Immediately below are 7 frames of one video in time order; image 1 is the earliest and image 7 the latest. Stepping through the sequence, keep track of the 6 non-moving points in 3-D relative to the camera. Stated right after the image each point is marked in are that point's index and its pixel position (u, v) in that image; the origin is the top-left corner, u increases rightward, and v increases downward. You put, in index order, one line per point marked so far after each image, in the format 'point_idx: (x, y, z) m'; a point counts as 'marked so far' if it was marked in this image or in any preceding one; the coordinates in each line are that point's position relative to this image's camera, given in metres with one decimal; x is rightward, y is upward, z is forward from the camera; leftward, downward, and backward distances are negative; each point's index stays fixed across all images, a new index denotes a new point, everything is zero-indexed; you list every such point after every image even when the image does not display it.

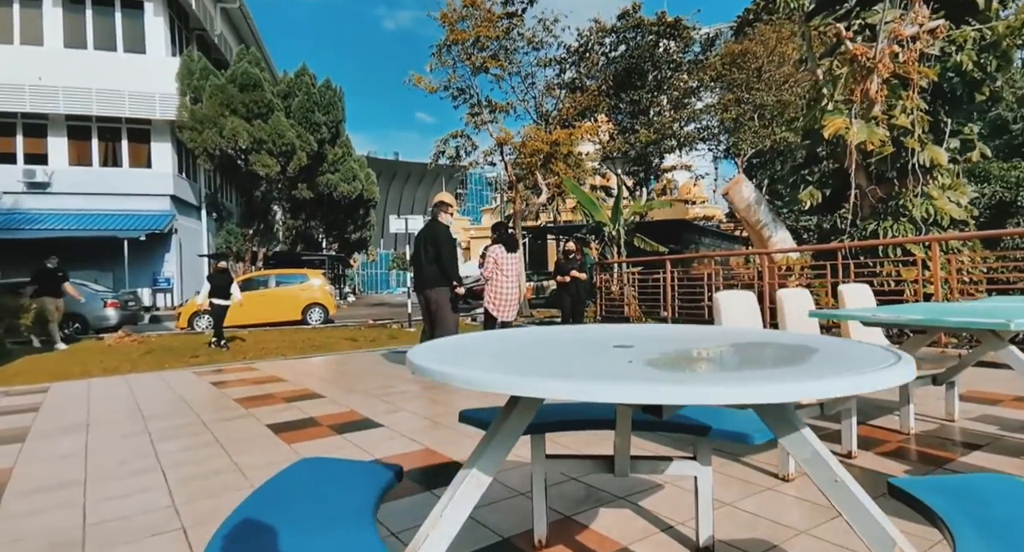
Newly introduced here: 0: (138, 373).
0: (-5.4, -1.4, +8.5) m
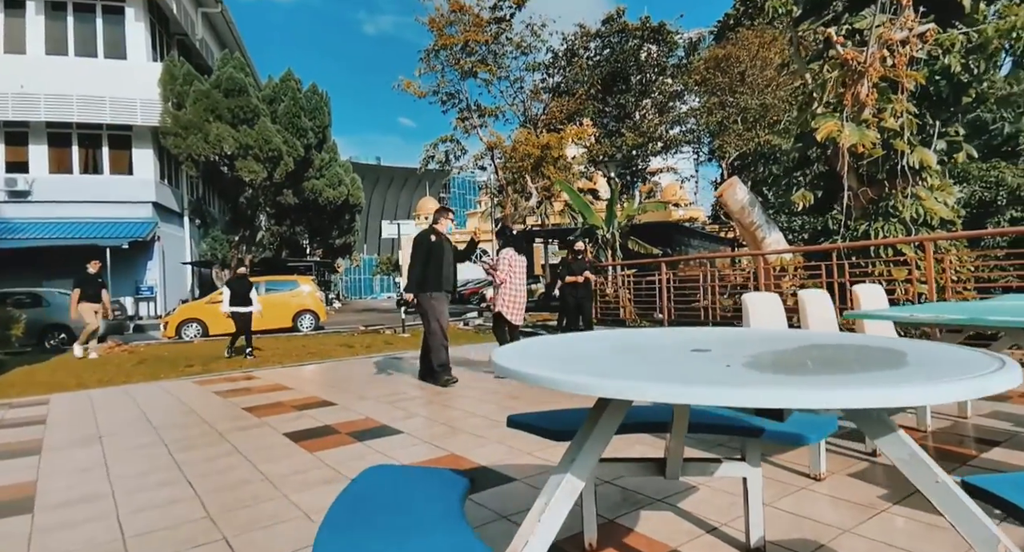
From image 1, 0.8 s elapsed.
0: (-5.4, -1.5, +8.4) m
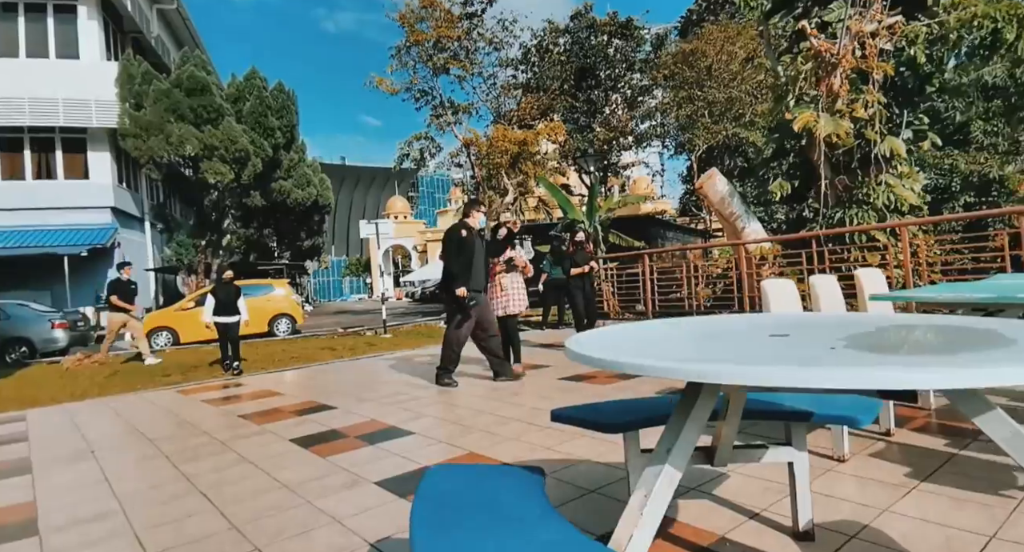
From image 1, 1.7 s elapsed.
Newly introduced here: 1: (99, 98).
0: (-5.5, -1.6, +8.1) m
1: (-13.7, +5.7, +19.4) m
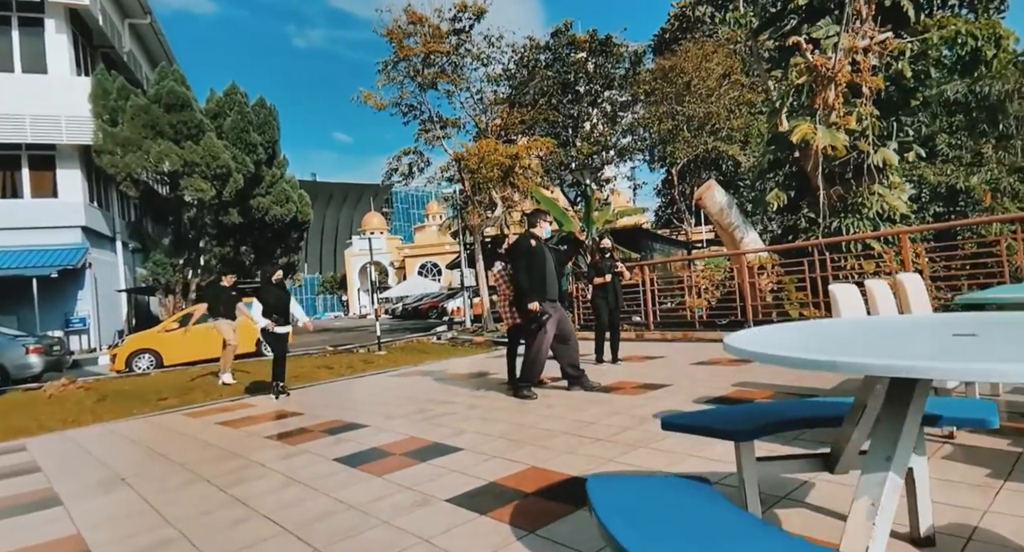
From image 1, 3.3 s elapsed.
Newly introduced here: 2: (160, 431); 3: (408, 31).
0: (-5.2, -1.9, +7.8) m
1: (-14.1, +5.1, +18.9) m
2: (-3.6, -1.6, +6.0) m
3: (-3.2, +7.6, +18.3) m
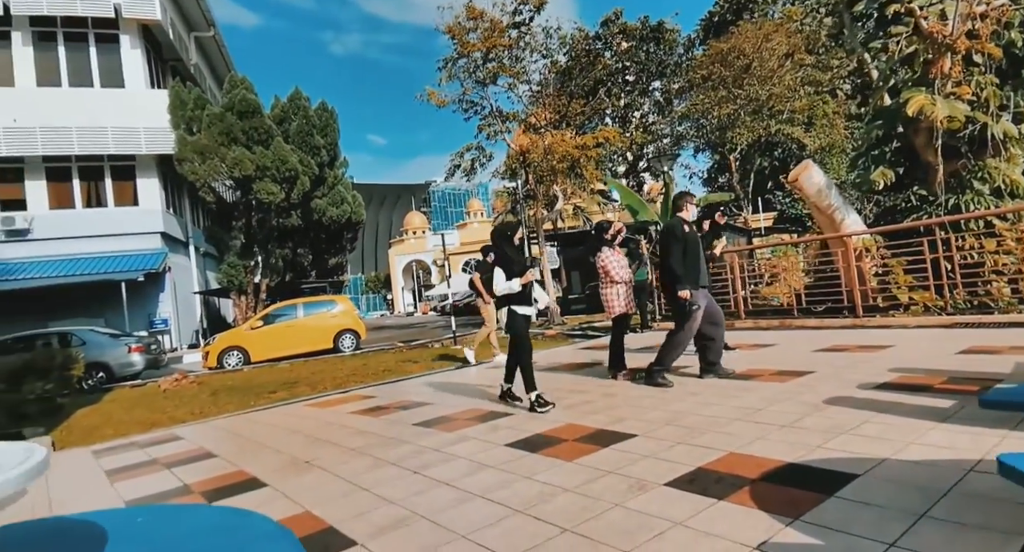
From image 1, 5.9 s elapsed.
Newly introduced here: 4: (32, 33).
0: (-3.7, -1.8, +8.0) m
1: (-12.0, +5.0, +19.6) m
2: (-2.2, -1.5, +6.1) m
3: (-1.3, +7.7, +18.4) m
4: (-15.2, +7.7, +18.8) m
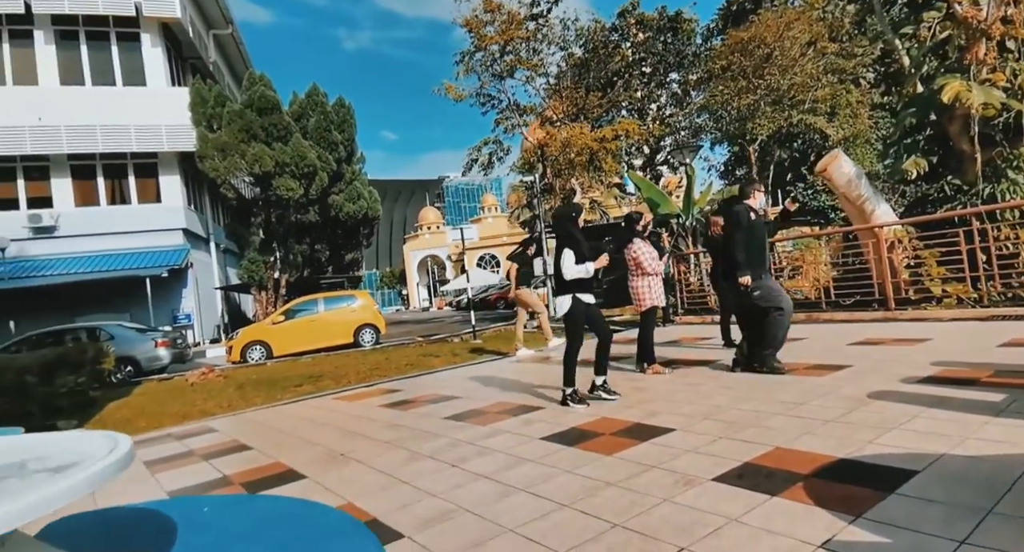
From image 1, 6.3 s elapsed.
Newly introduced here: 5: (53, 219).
0: (-3.4, -1.8, +8.0) m
1: (-11.4, +5.1, +19.8) m
2: (-1.9, -1.4, +6.1) m
3: (-0.7, +7.9, +18.3) m
4: (-14.7, +7.8, +19.0) m
5: (-14.4, +1.8, +18.6) m
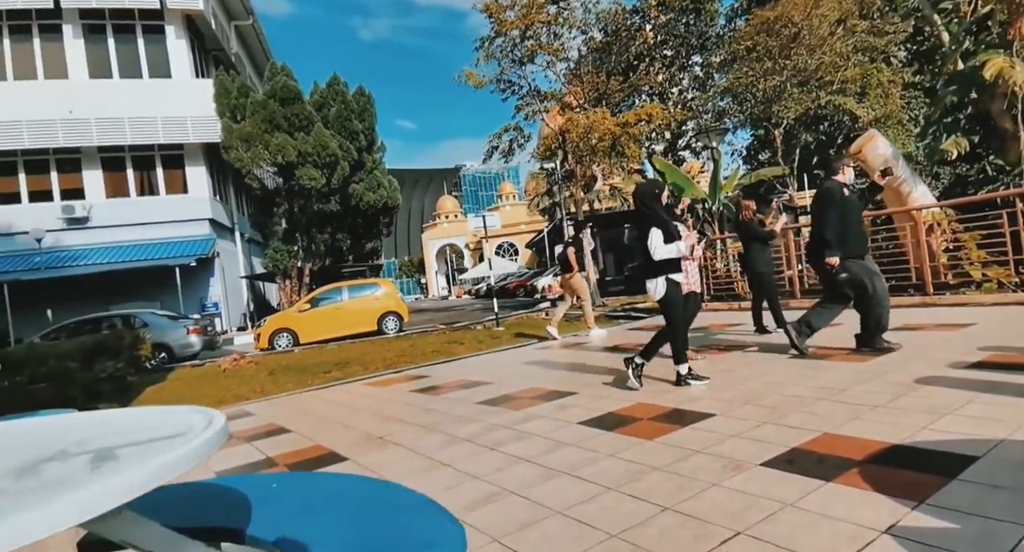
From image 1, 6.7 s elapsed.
0: (-3.0, -1.6, +8.1) m
1: (-10.7, +5.5, +20.0) m
2: (-1.6, -1.3, +6.2) m
3: (-0.1, +8.3, +18.1) m
4: (-14.0, +8.1, +19.3) m
5: (-13.7, +2.1, +19.0) m
